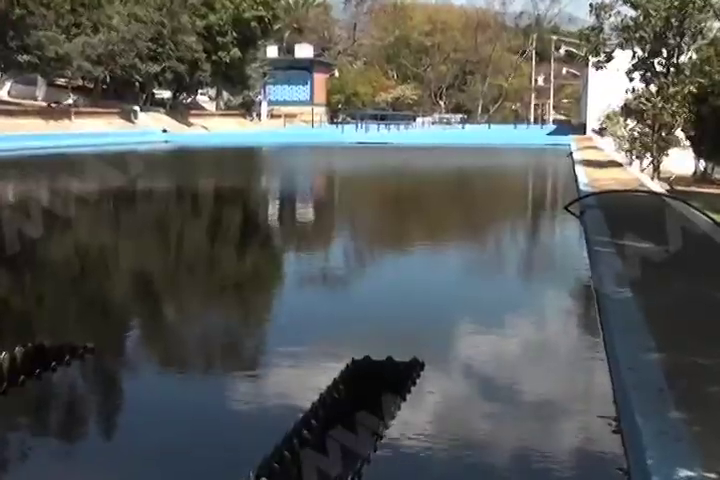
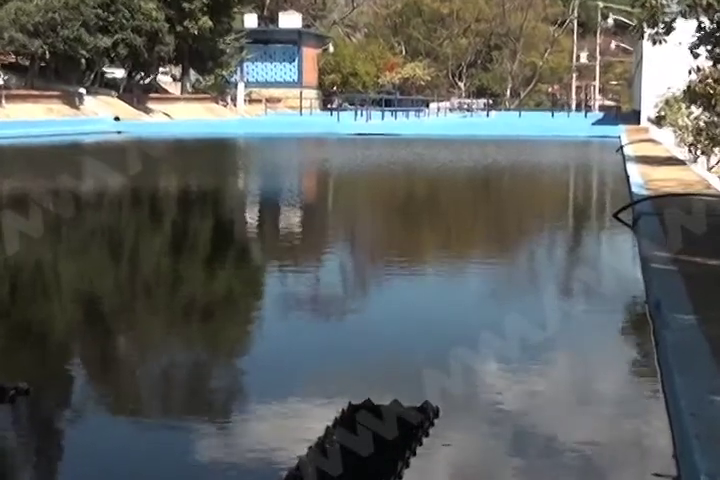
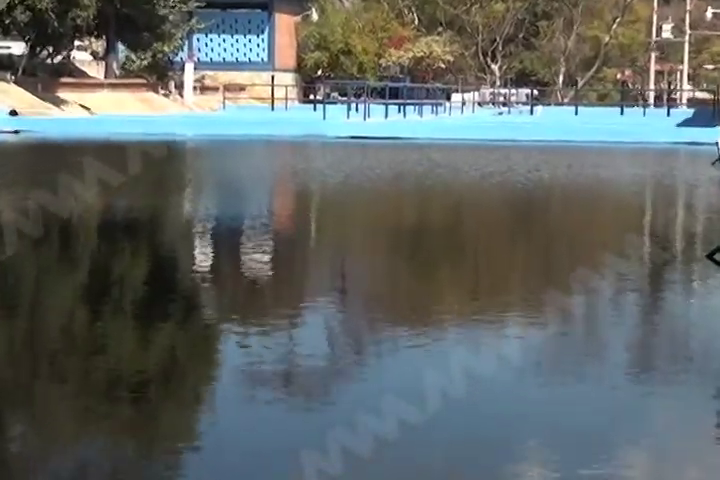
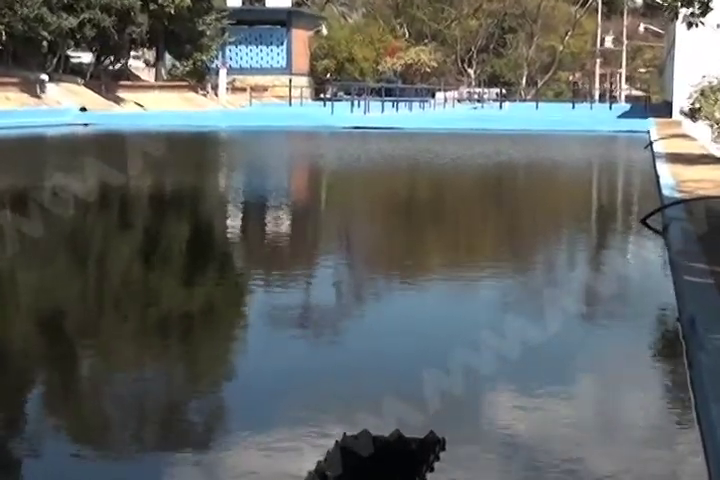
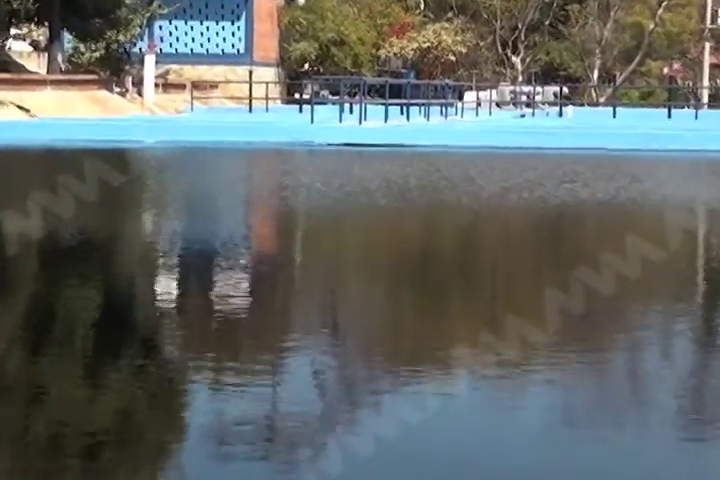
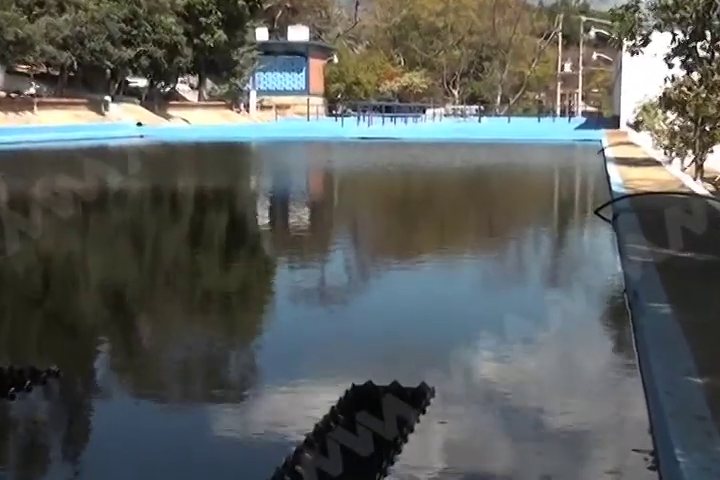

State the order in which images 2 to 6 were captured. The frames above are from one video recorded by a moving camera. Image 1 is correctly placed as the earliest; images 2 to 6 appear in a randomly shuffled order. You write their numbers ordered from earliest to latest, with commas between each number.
6, 2, 4, 3, 5
